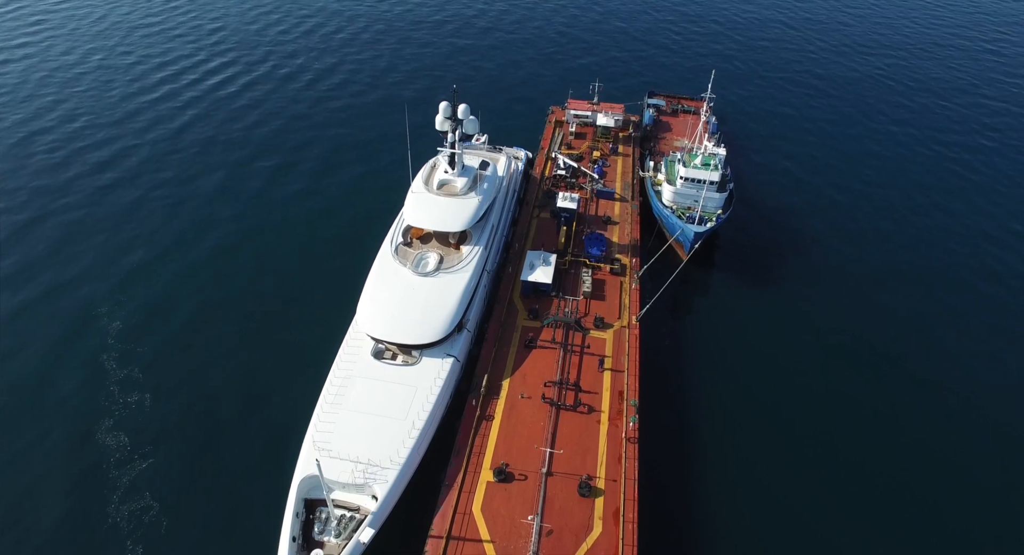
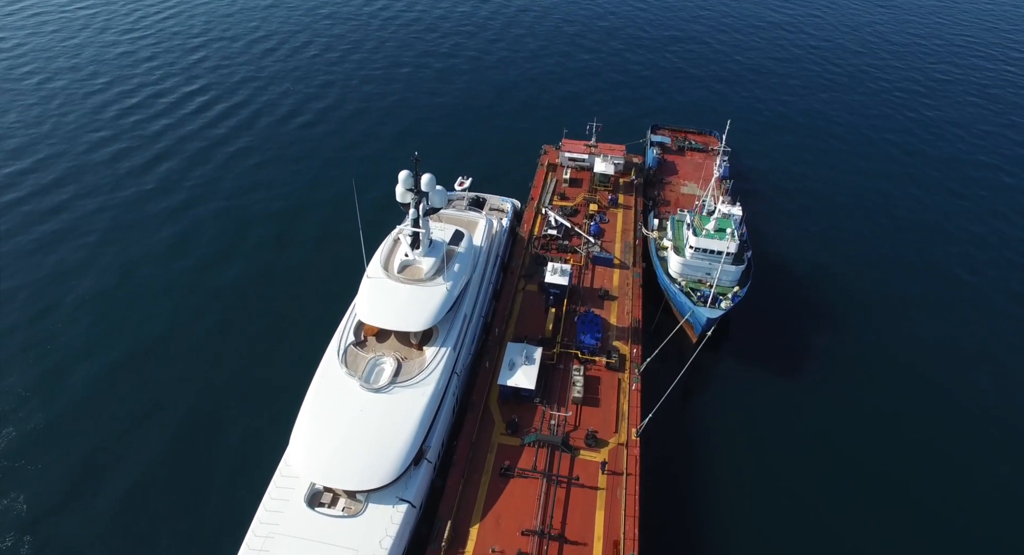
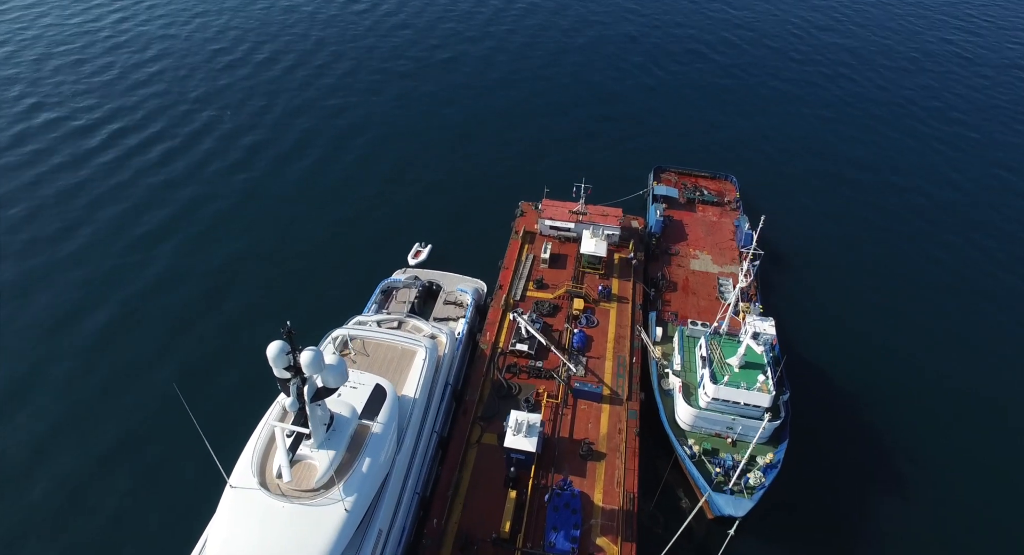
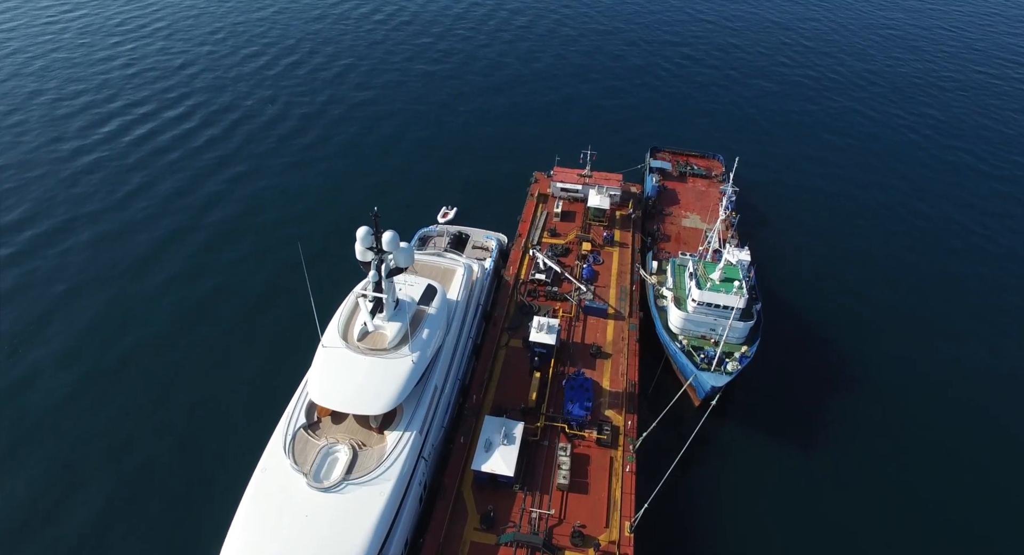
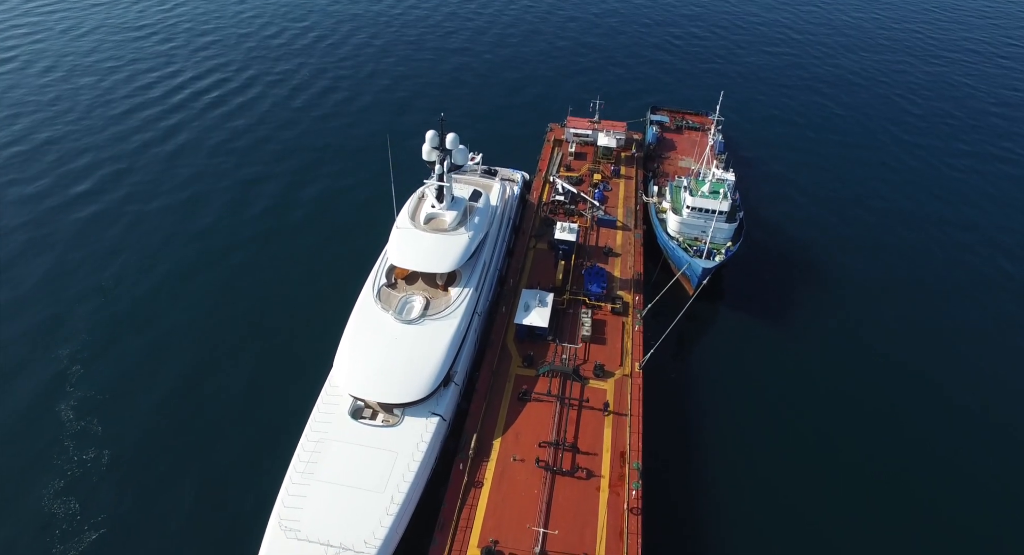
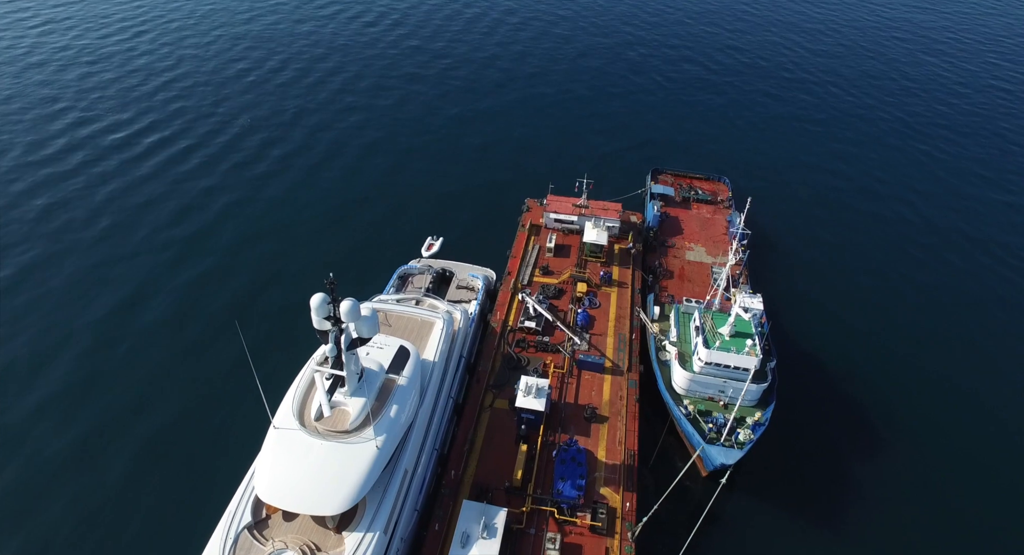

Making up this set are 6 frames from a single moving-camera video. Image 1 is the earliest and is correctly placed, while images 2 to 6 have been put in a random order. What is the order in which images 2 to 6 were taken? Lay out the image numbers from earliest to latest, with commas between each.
5, 2, 4, 6, 3
